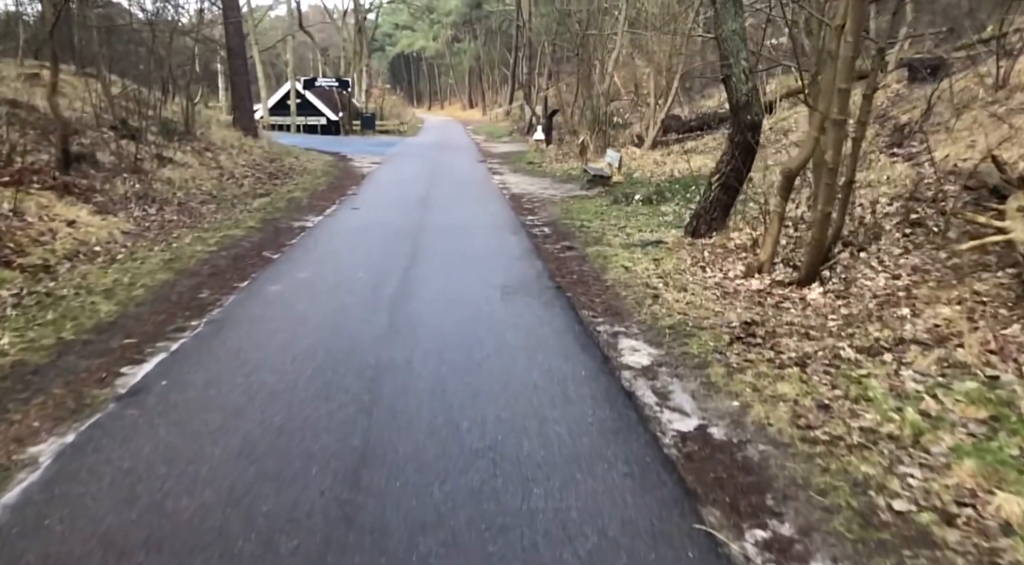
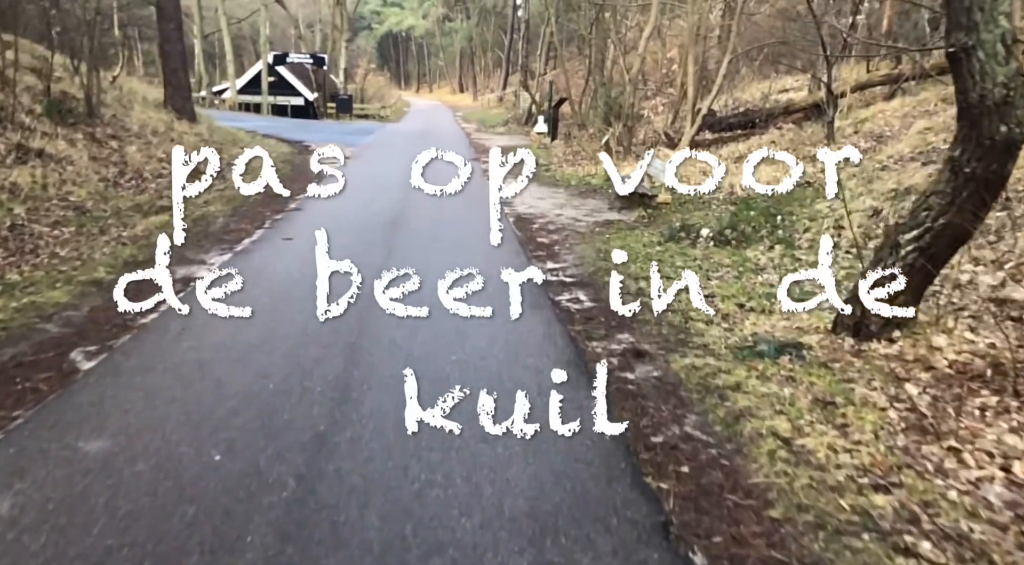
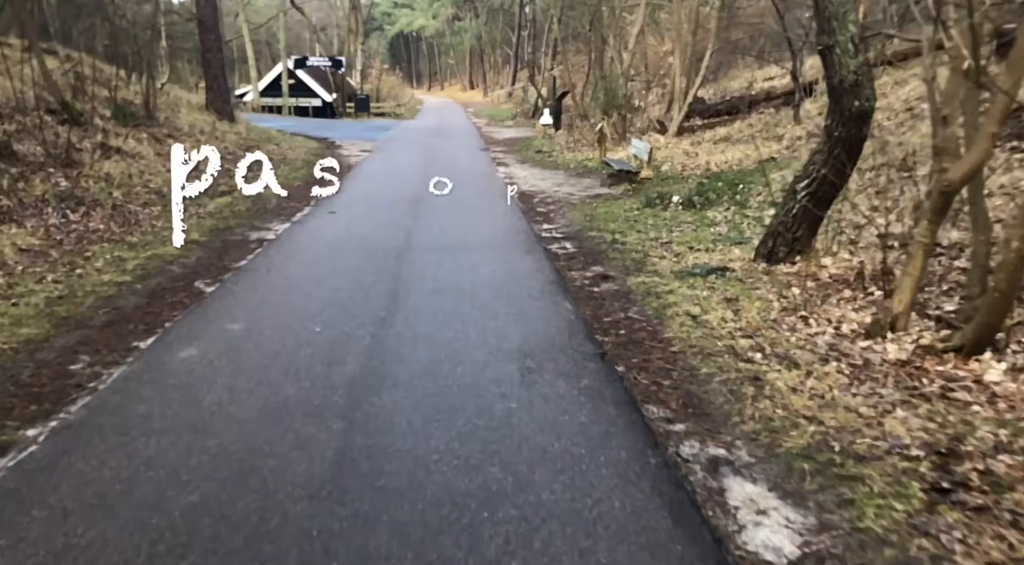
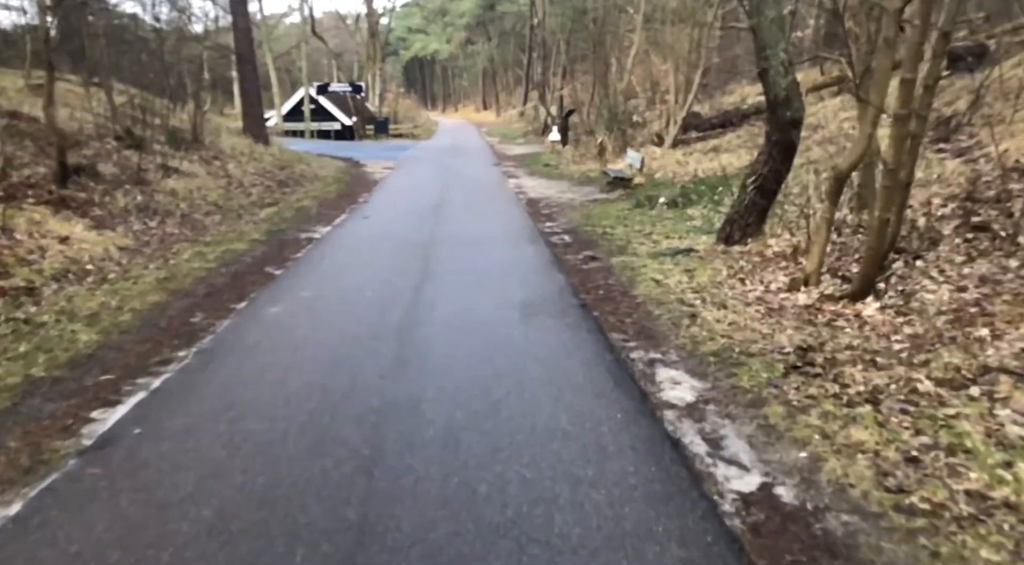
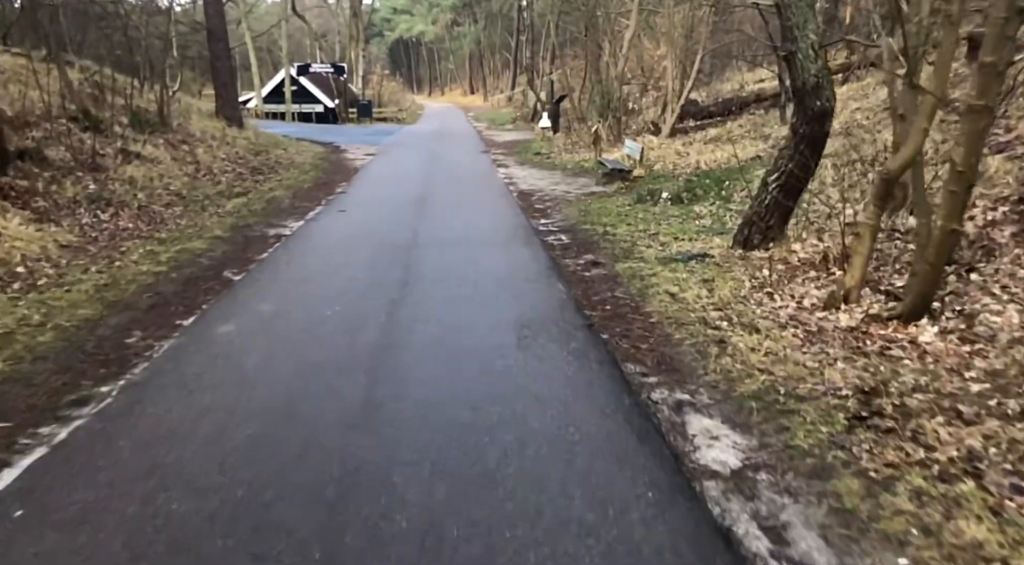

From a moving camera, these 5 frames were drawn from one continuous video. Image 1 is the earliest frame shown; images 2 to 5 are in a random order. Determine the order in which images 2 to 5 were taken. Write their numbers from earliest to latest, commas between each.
4, 5, 3, 2
